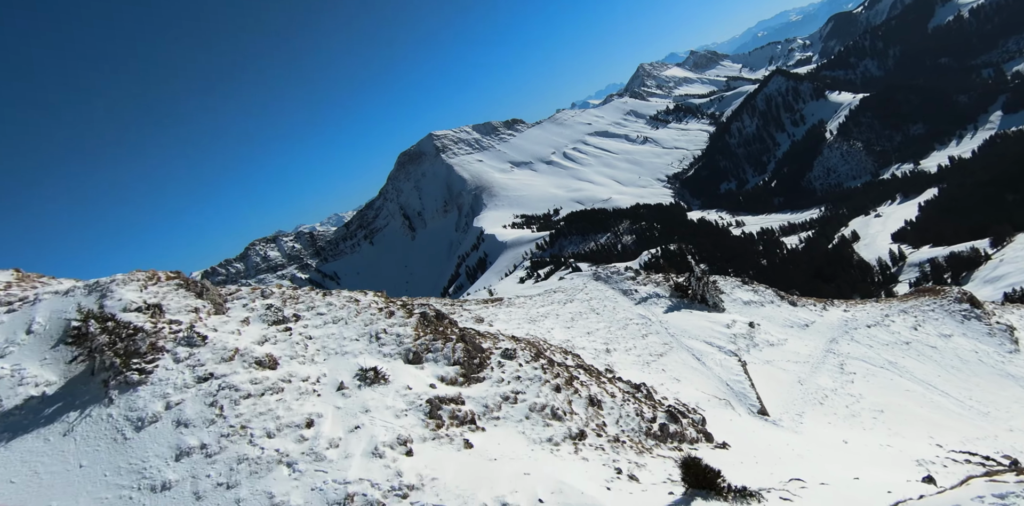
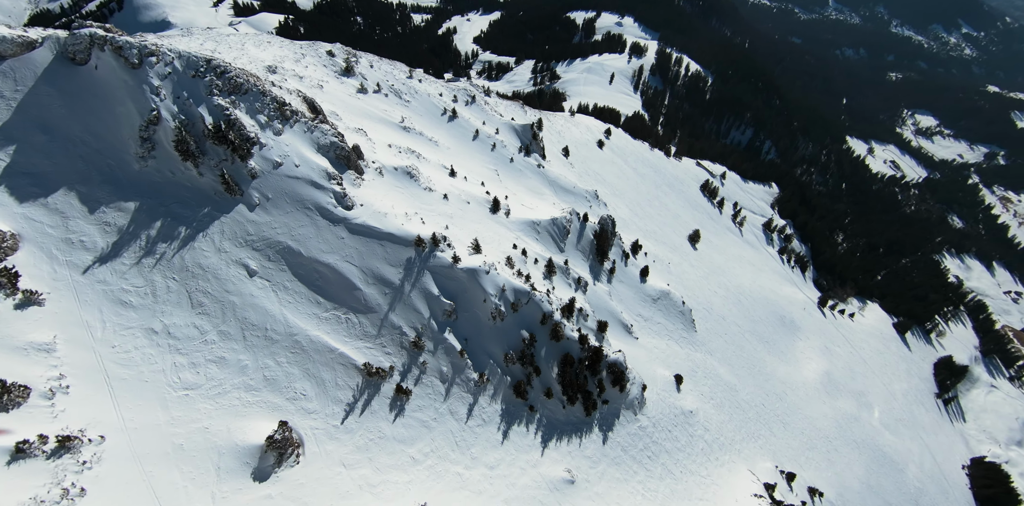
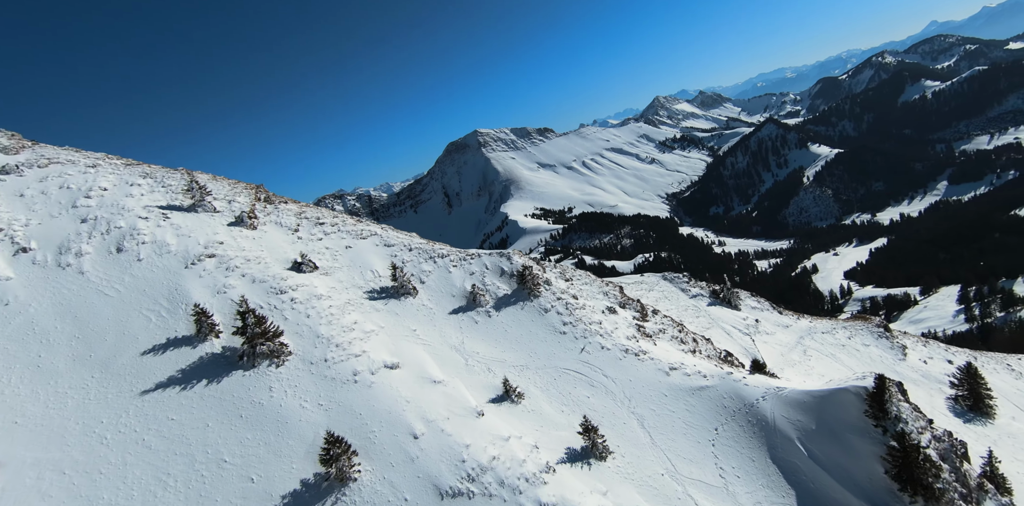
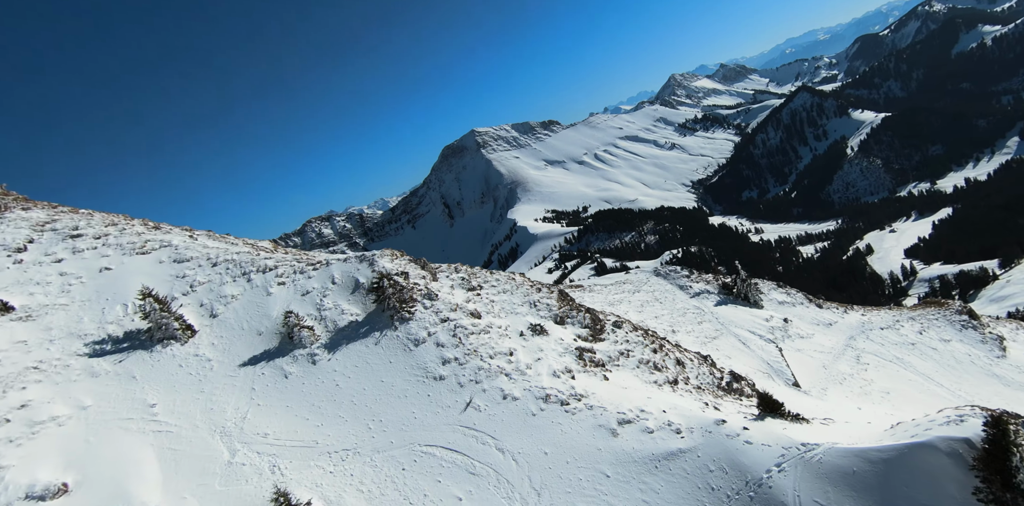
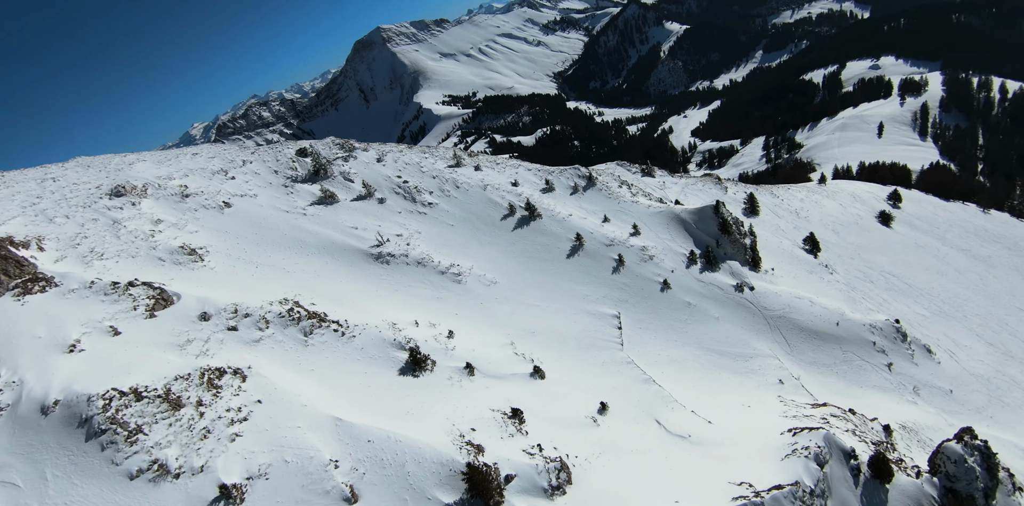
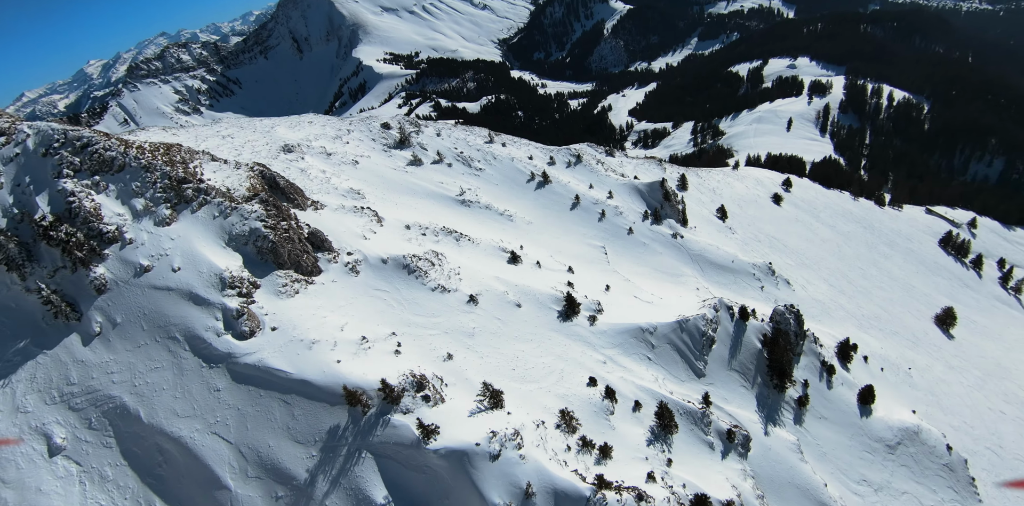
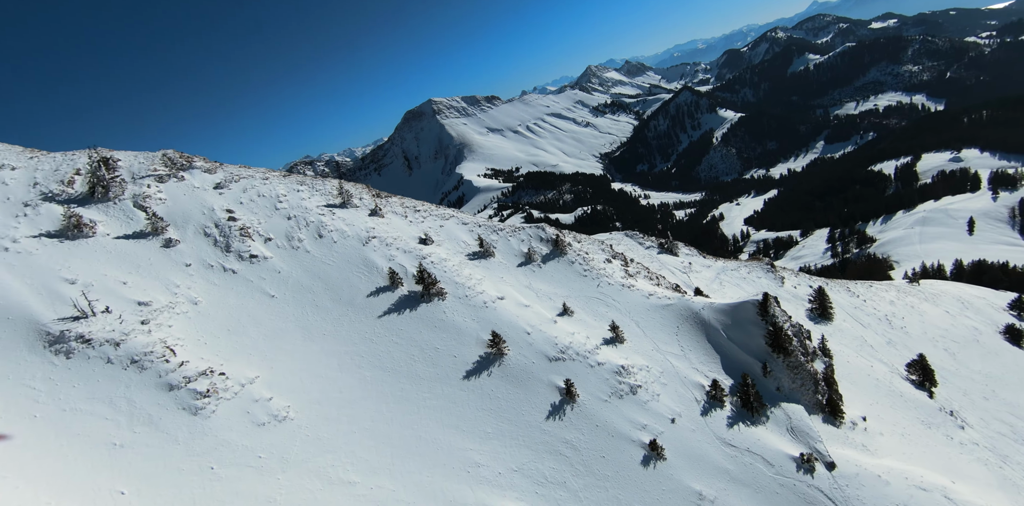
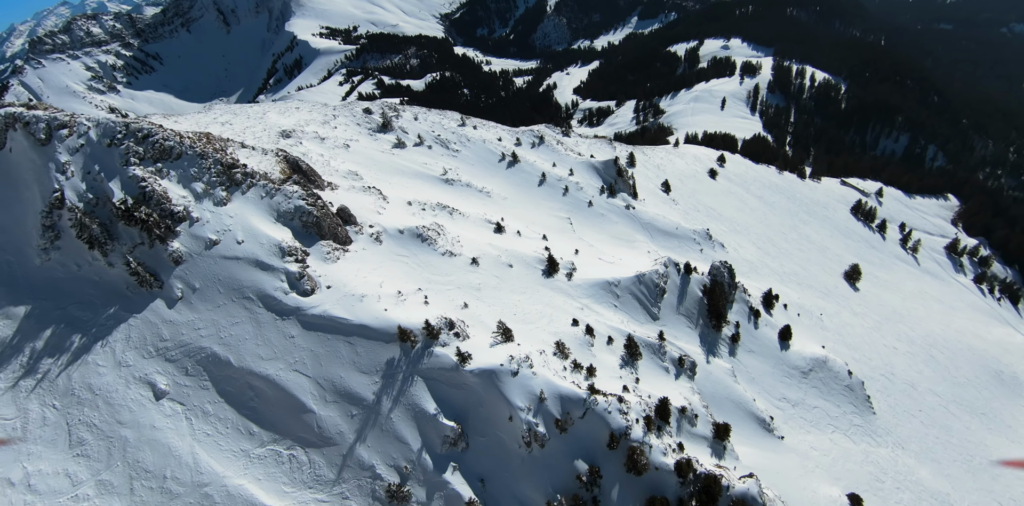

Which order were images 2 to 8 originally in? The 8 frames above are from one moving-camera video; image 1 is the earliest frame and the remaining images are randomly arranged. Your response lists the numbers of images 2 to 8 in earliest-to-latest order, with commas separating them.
4, 3, 7, 5, 6, 8, 2
